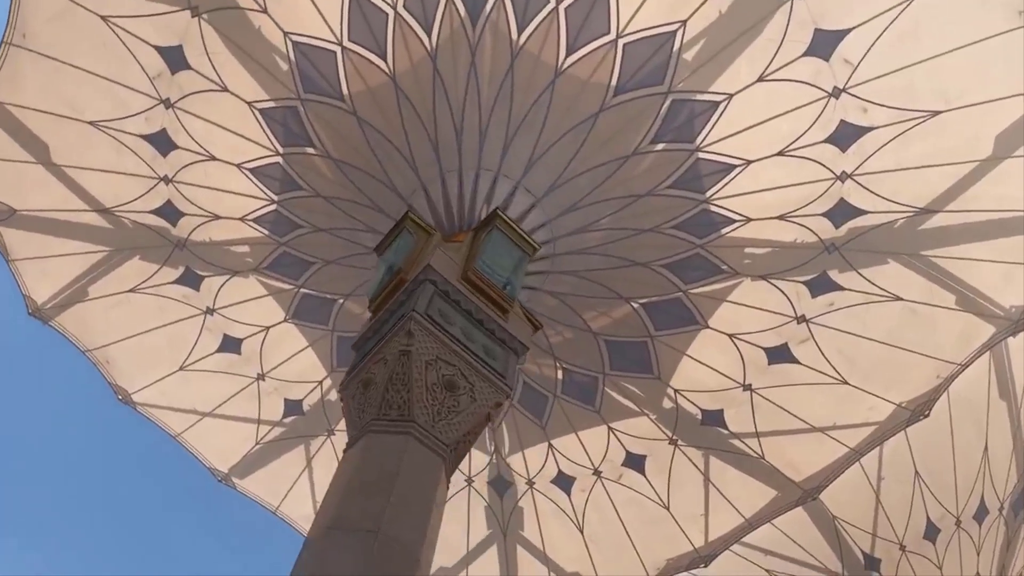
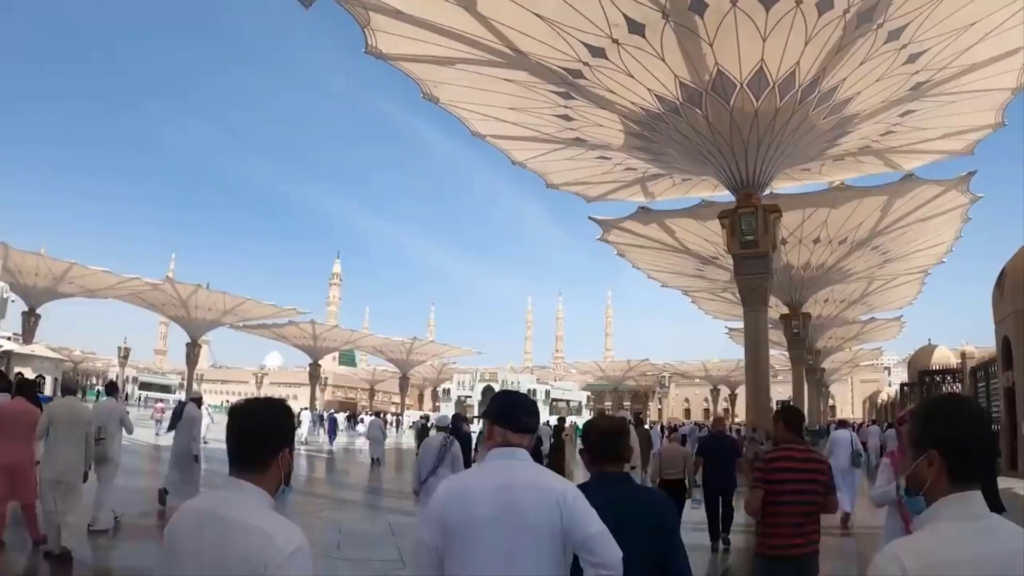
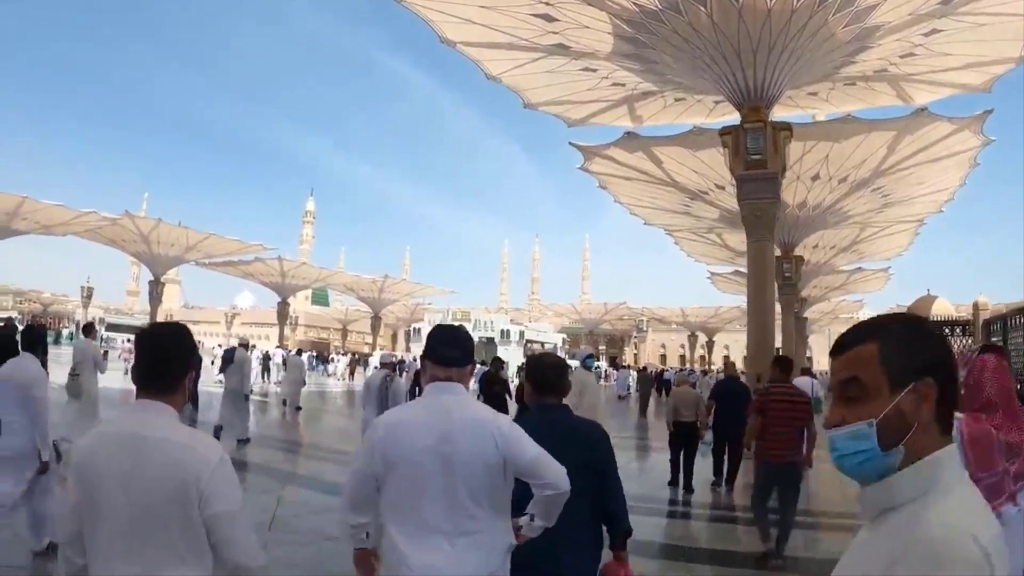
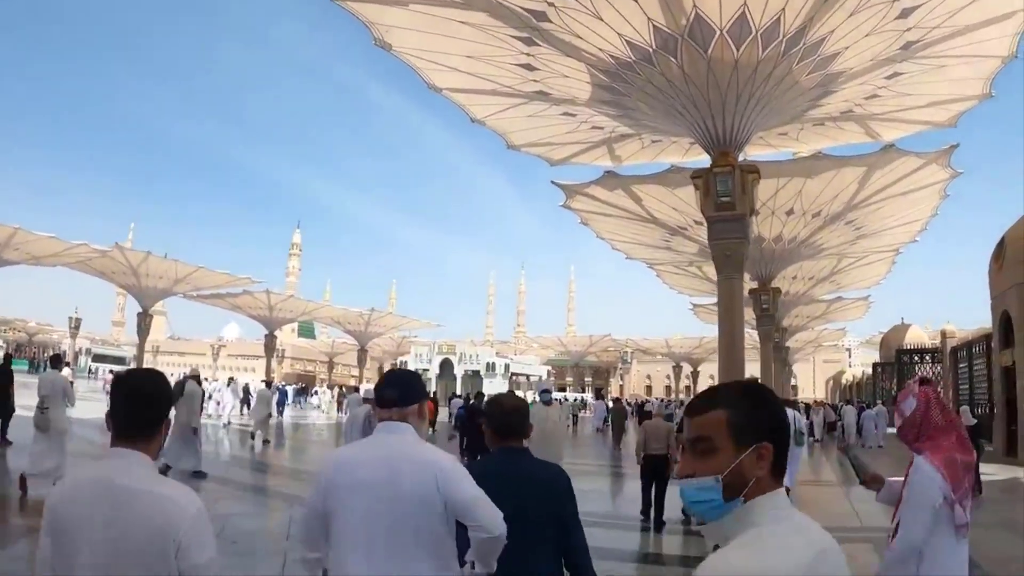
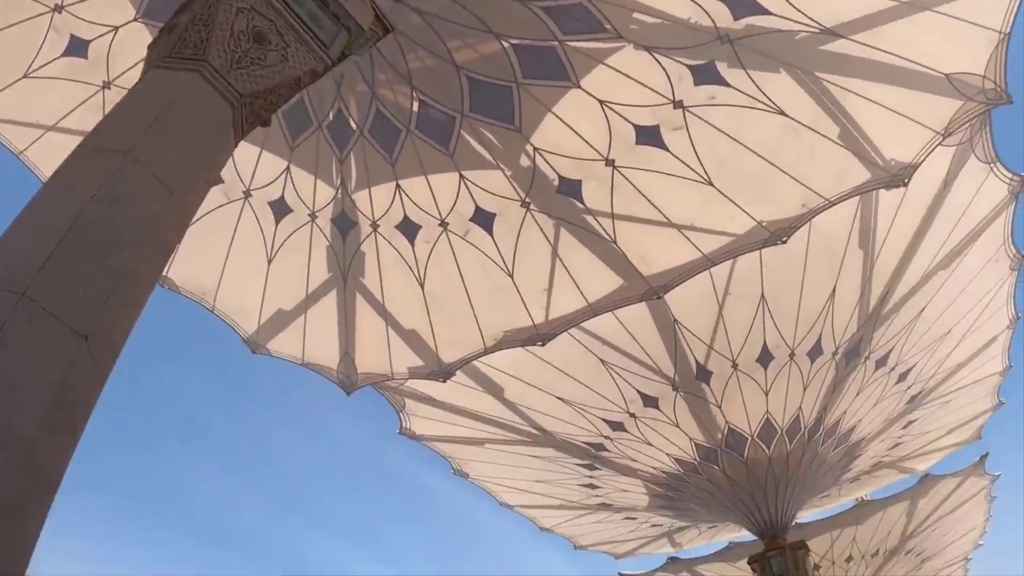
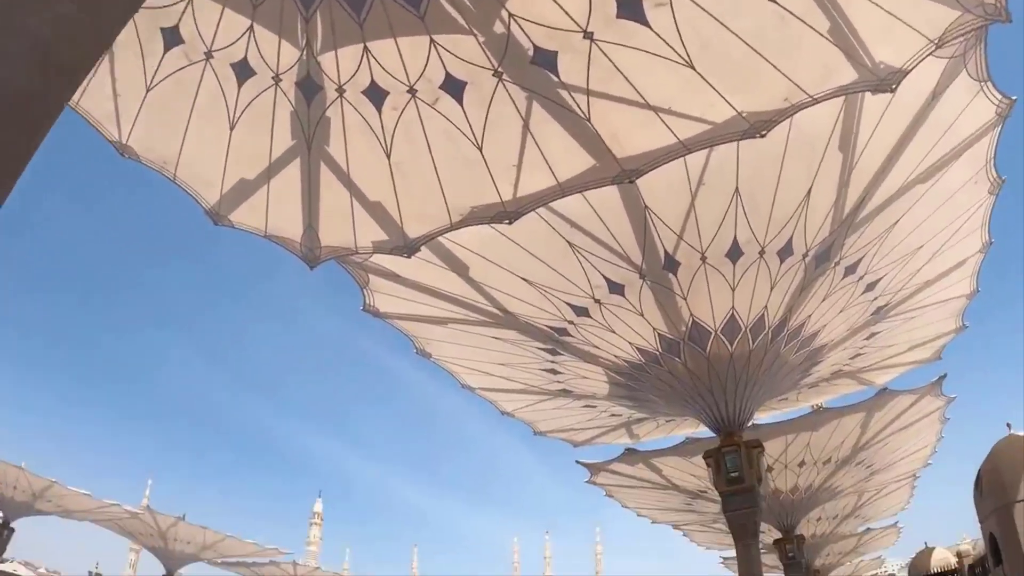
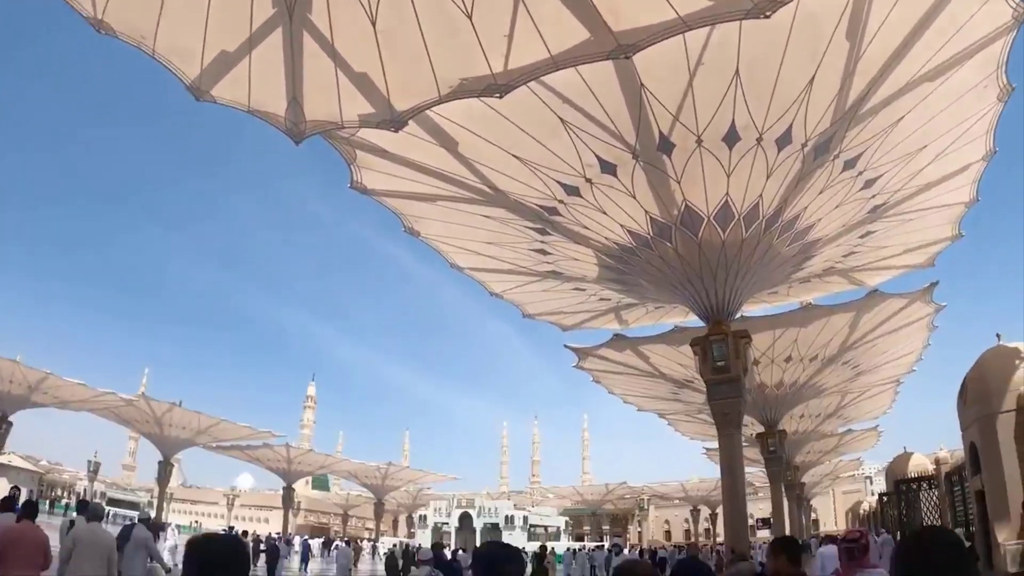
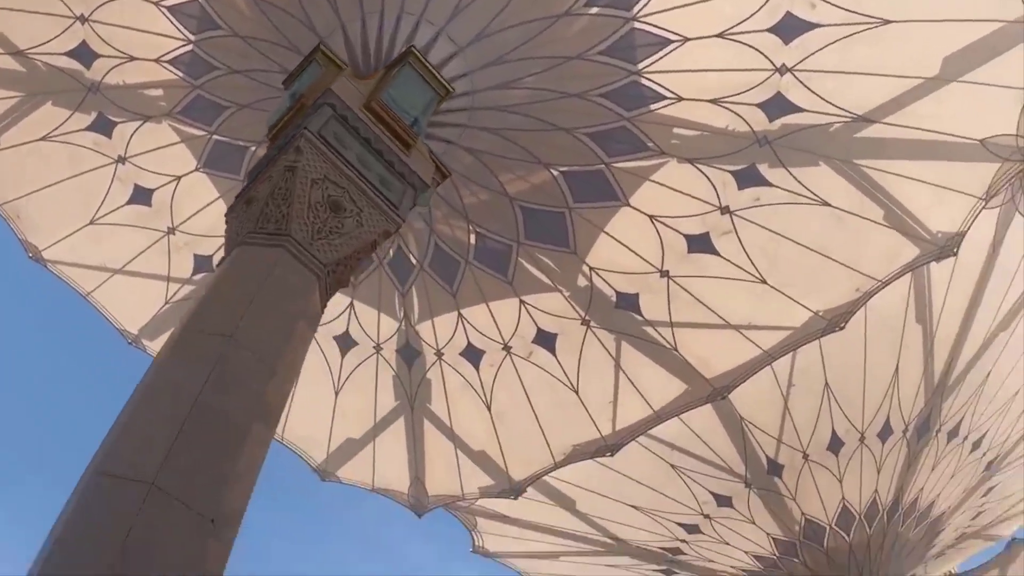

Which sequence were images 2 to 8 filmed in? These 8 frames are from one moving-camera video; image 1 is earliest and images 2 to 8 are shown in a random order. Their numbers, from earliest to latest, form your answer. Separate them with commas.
8, 5, 6, 7, 2, 4, 3
